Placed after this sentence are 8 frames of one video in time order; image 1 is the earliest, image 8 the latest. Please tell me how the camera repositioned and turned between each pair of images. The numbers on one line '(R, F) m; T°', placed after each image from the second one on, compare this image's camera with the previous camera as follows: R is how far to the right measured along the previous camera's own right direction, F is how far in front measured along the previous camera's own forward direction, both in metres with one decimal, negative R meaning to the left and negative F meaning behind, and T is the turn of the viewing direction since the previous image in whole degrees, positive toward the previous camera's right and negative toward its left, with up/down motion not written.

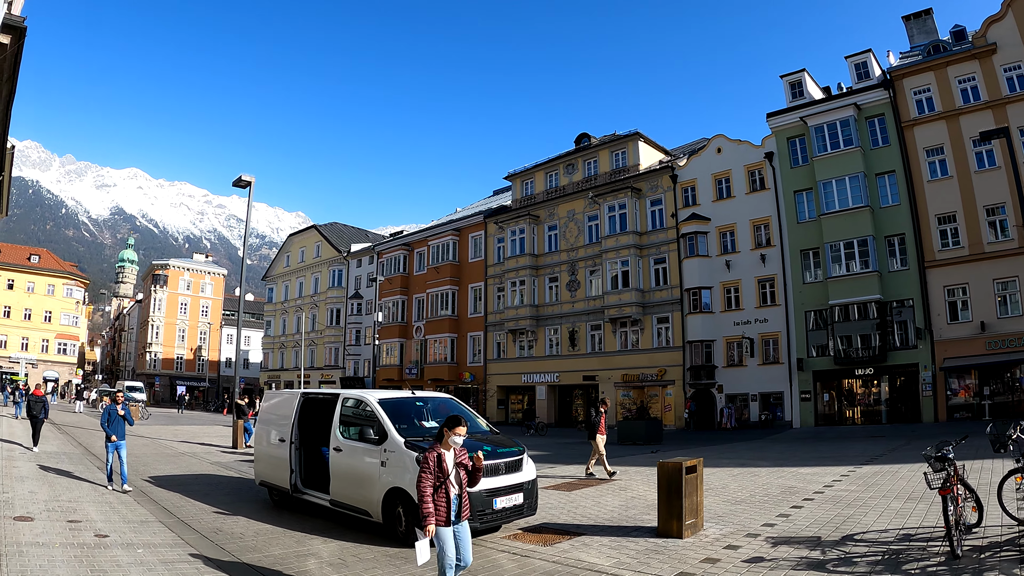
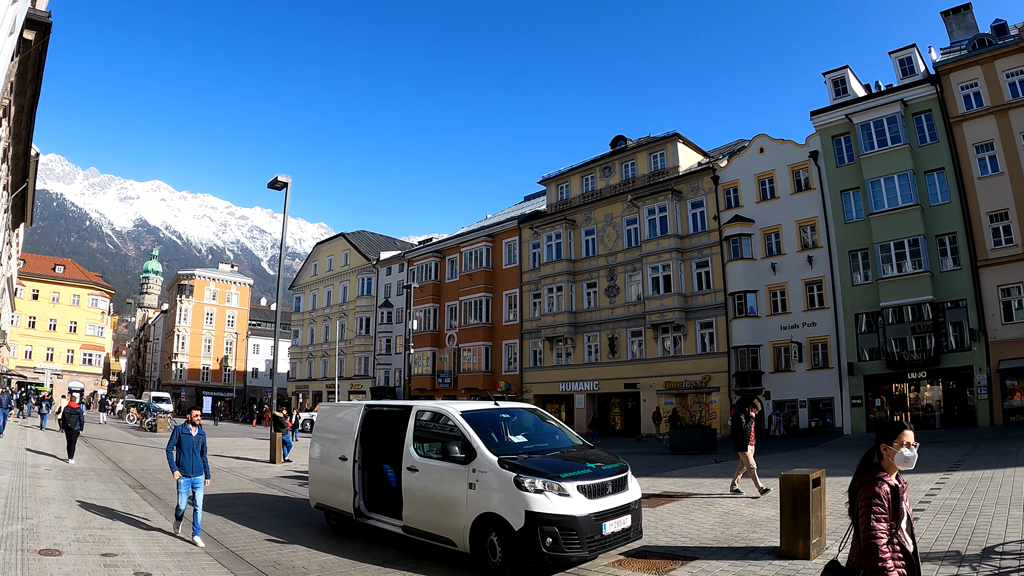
(-1.0, +1.4) m; -1°
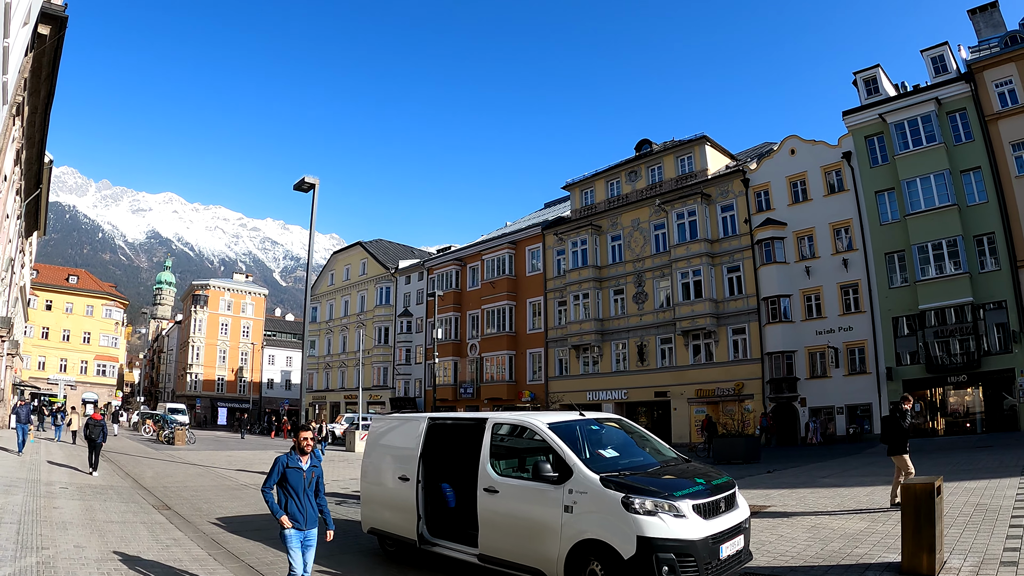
(-0.9, +1.1) m; -1°
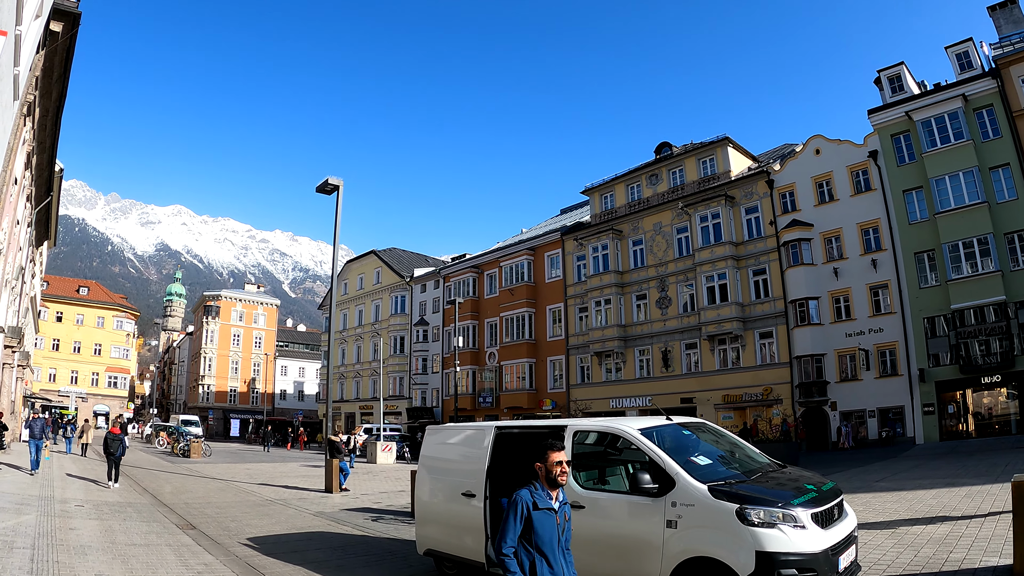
(-0.7, +0.9) m; -1°
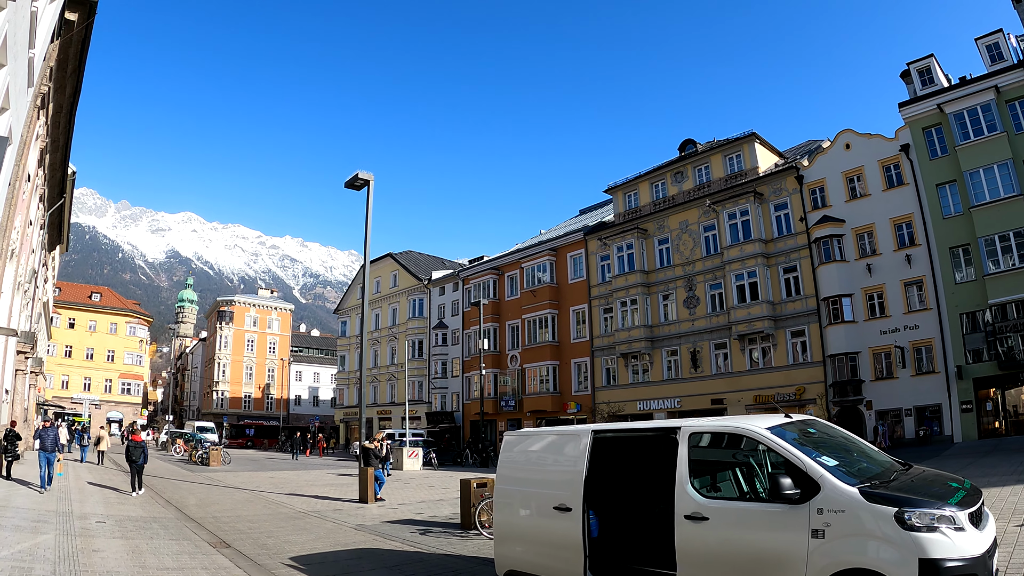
(-0.8, +0.9) m; -1°
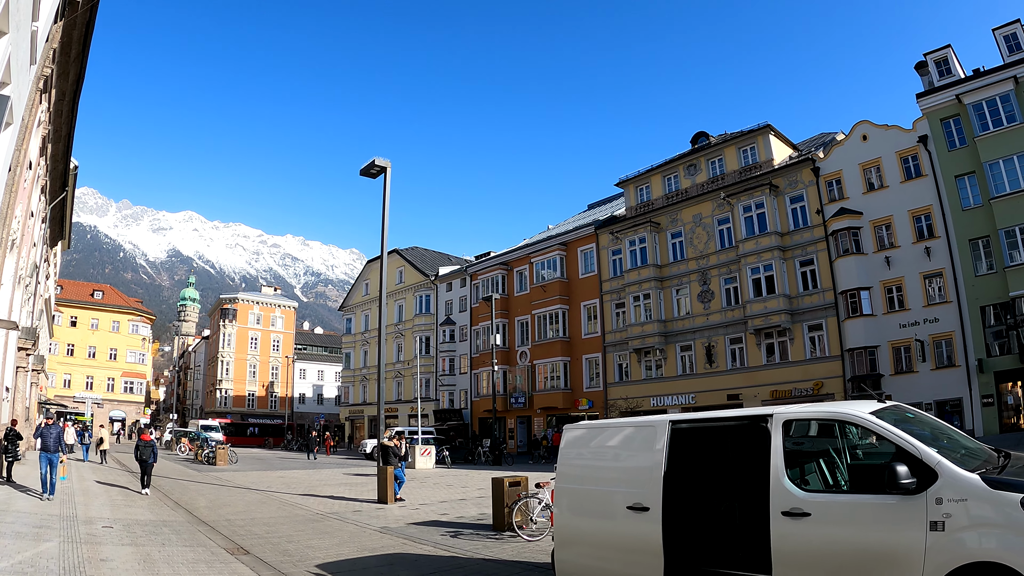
(-0.5, +0.7) m; 0°
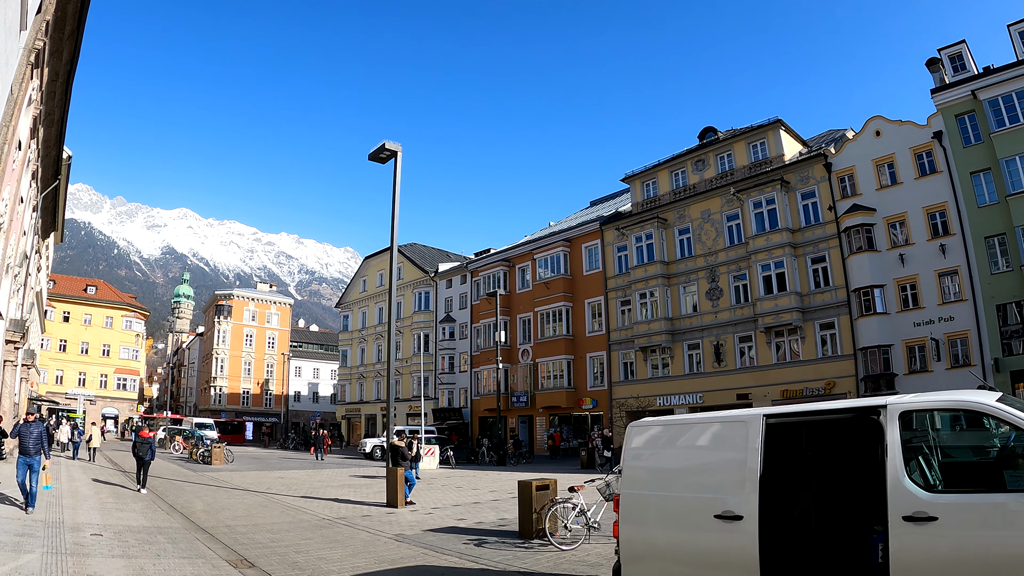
(-0.4, +0.8) m; 0°
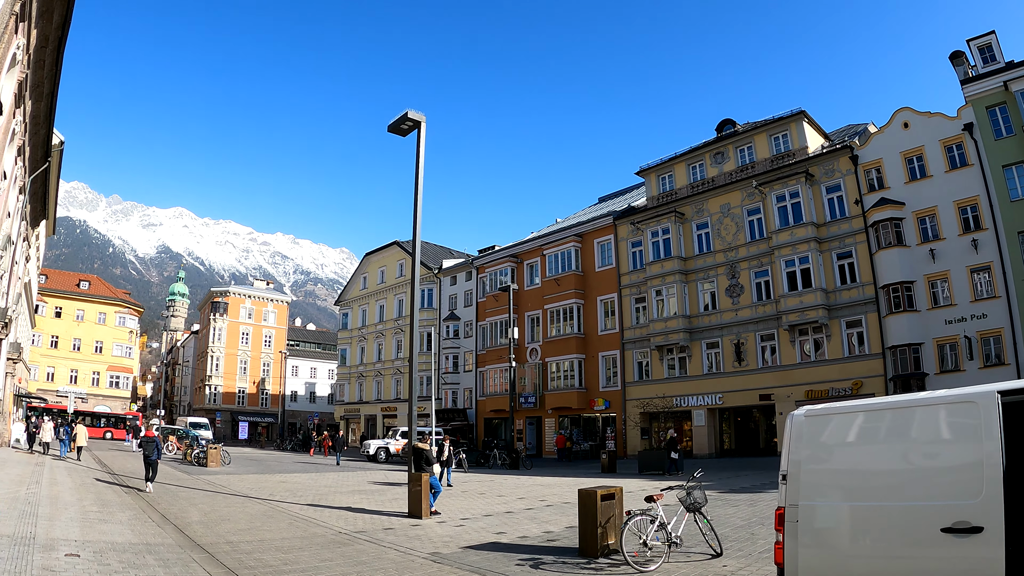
(-0.7, +1.3) m; 0°
